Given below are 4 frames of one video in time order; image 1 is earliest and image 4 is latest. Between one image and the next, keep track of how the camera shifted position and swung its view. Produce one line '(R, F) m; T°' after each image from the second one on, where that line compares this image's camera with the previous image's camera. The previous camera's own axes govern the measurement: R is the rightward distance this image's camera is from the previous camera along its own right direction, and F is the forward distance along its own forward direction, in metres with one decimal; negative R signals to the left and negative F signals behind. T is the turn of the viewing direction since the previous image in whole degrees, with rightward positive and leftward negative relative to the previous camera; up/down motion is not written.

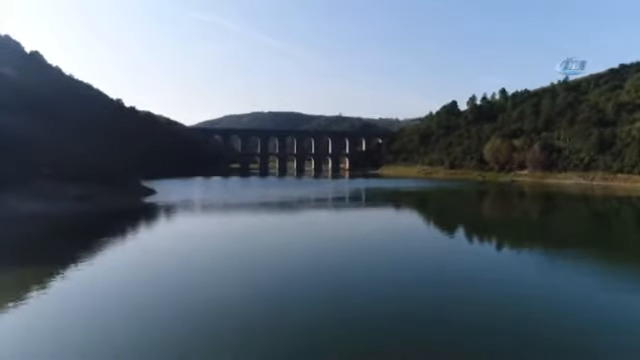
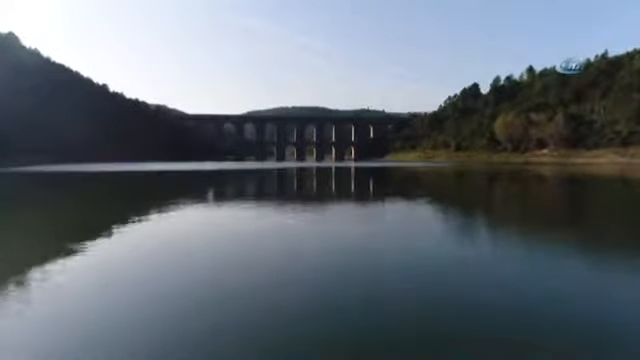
(+2.7, +7.6) m; -3°
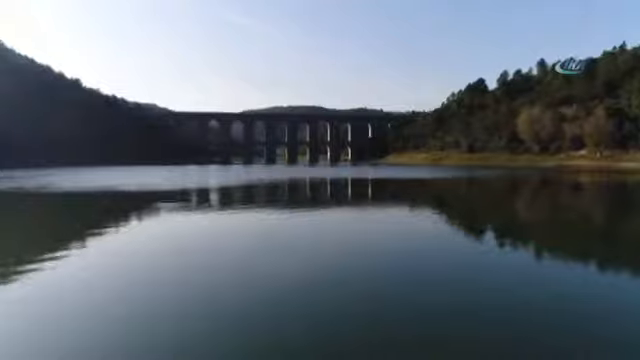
(+0.4, +5.4) m; 0°
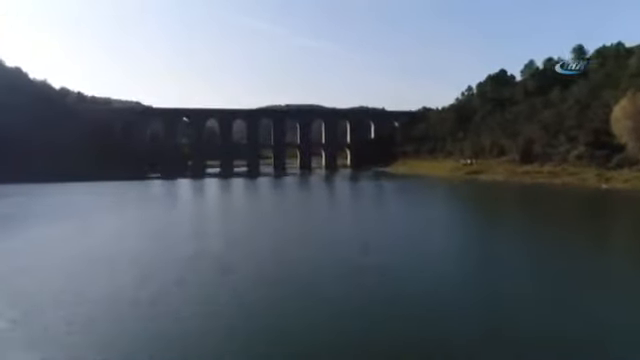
(+0.8, +10.3) m; 0°
